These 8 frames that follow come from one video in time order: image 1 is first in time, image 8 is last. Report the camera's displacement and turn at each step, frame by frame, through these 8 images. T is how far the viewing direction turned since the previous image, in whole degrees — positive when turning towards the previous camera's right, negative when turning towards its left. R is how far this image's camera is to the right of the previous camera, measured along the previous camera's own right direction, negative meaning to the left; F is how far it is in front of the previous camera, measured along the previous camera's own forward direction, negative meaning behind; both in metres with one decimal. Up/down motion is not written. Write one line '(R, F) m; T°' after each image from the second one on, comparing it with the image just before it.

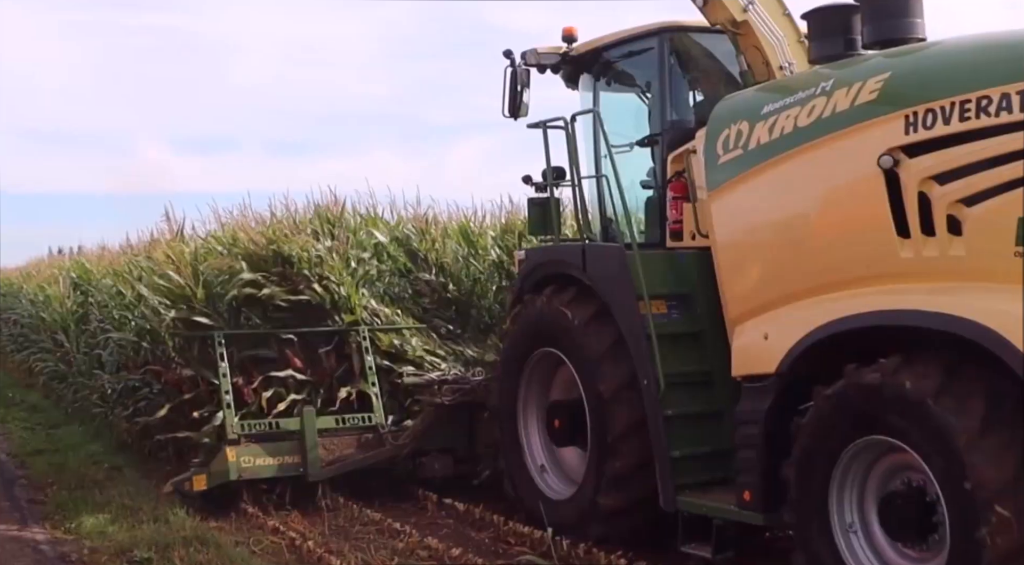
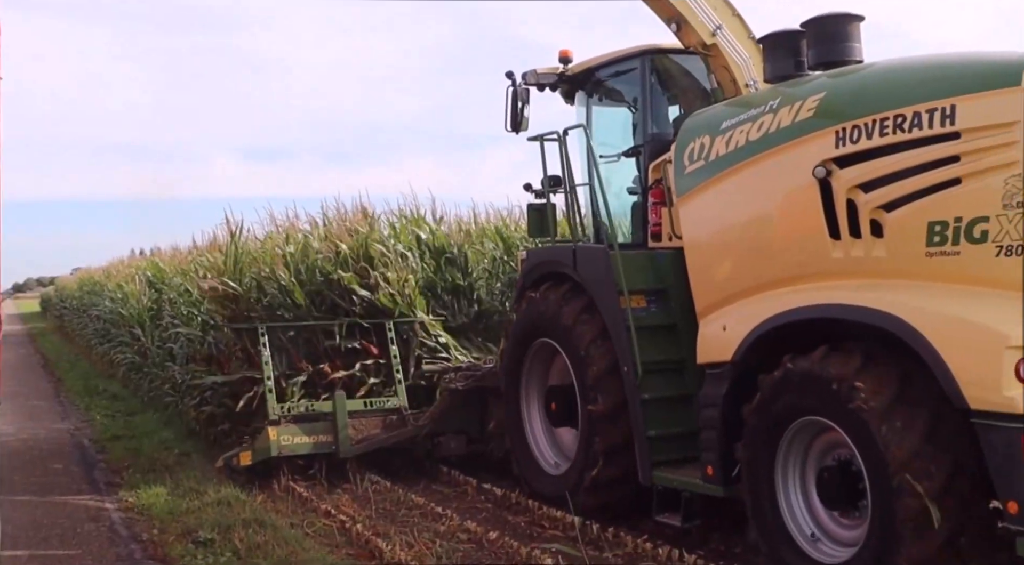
(+0.4, -0.6) m; -3°
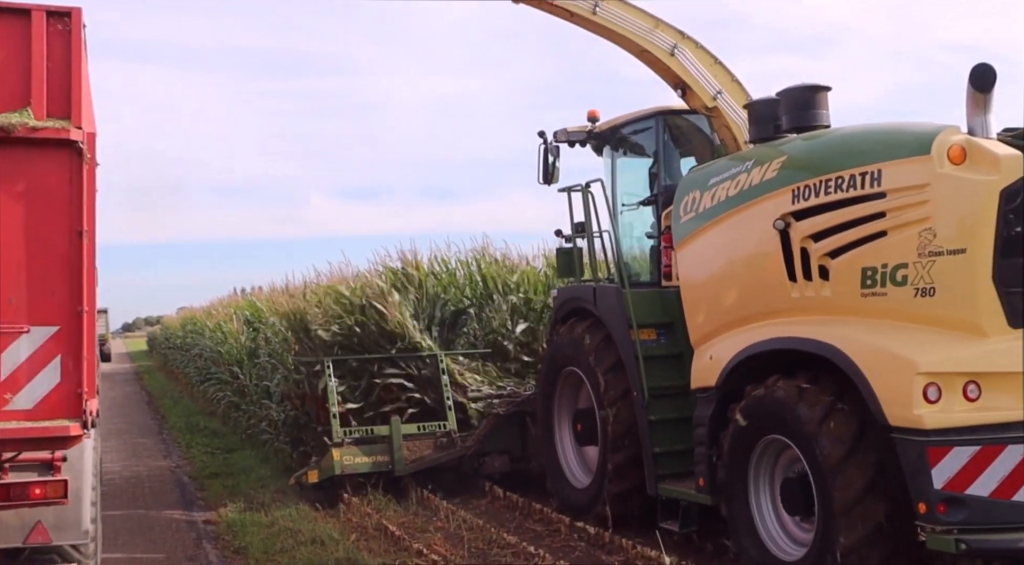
(+0.5, -0.9) m; -5°
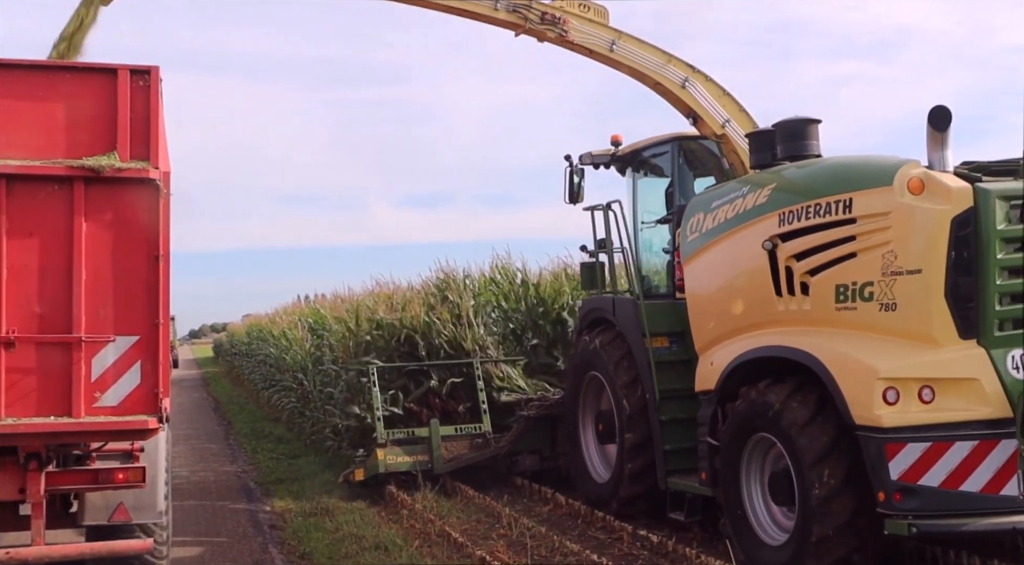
(+0.2, -0.7) m; -3°
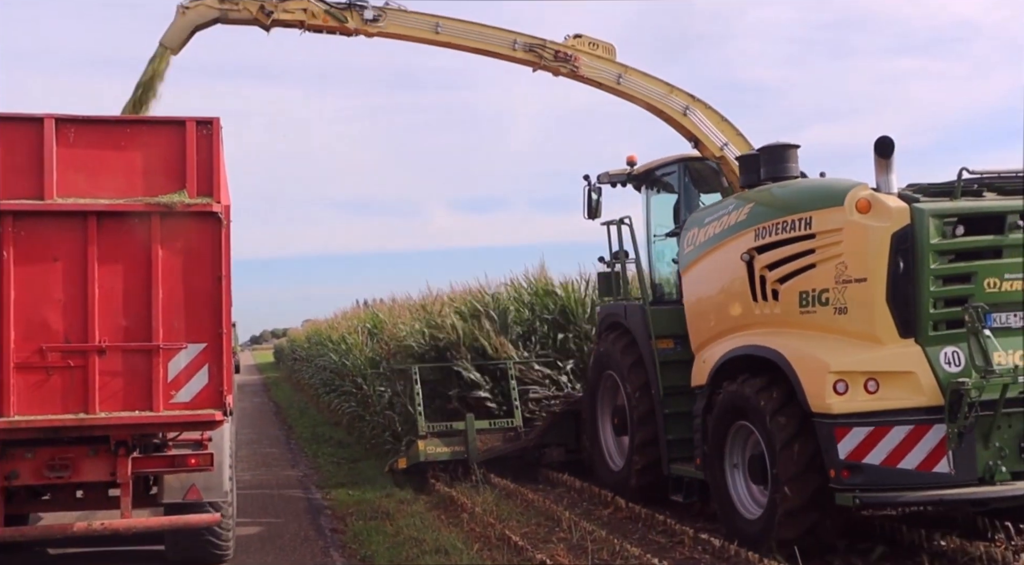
(+0.3, -0.9) m; -3°
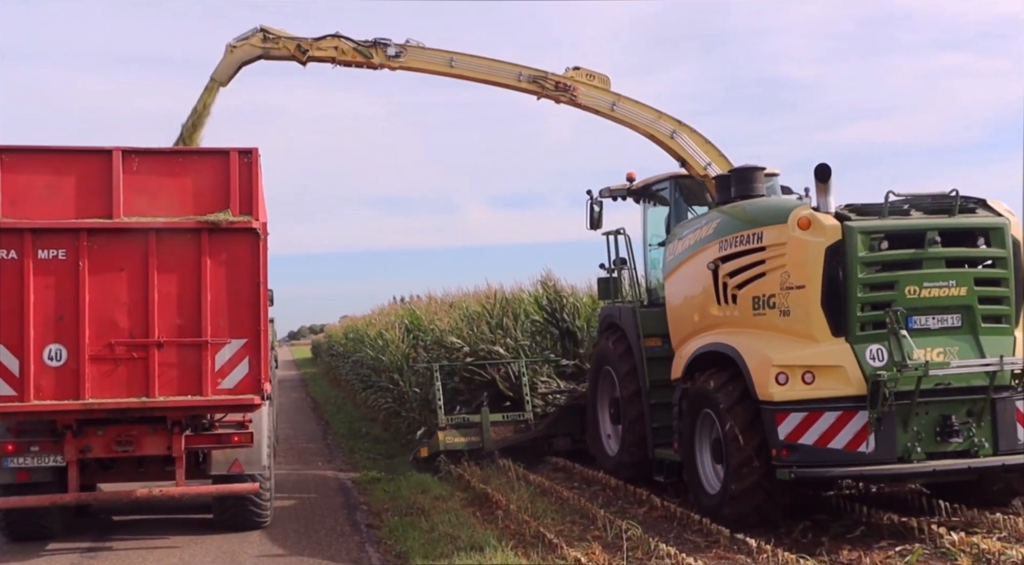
(+0.3, -1.1) m; -2°
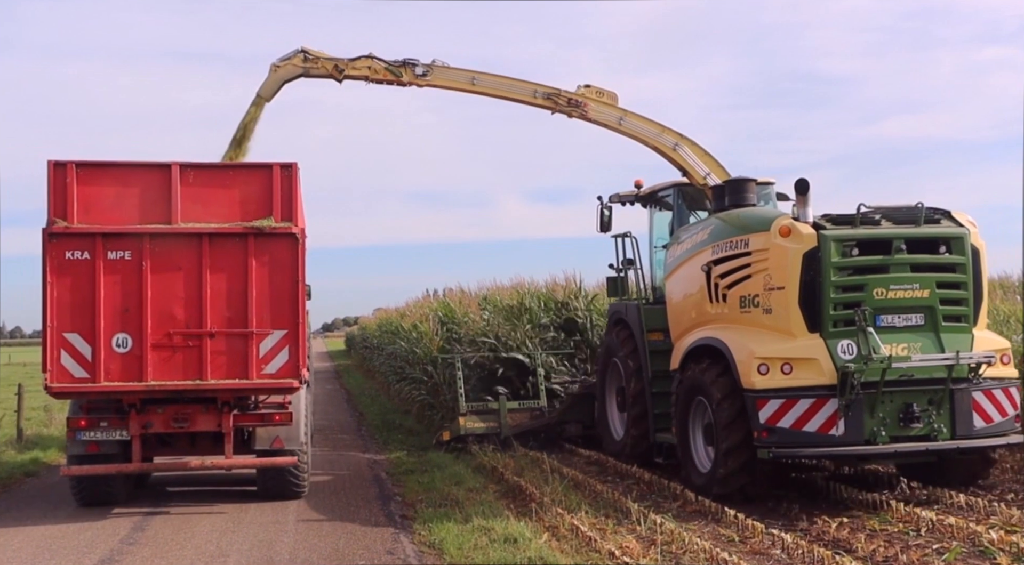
(+0.1, -0.9) m; -2°
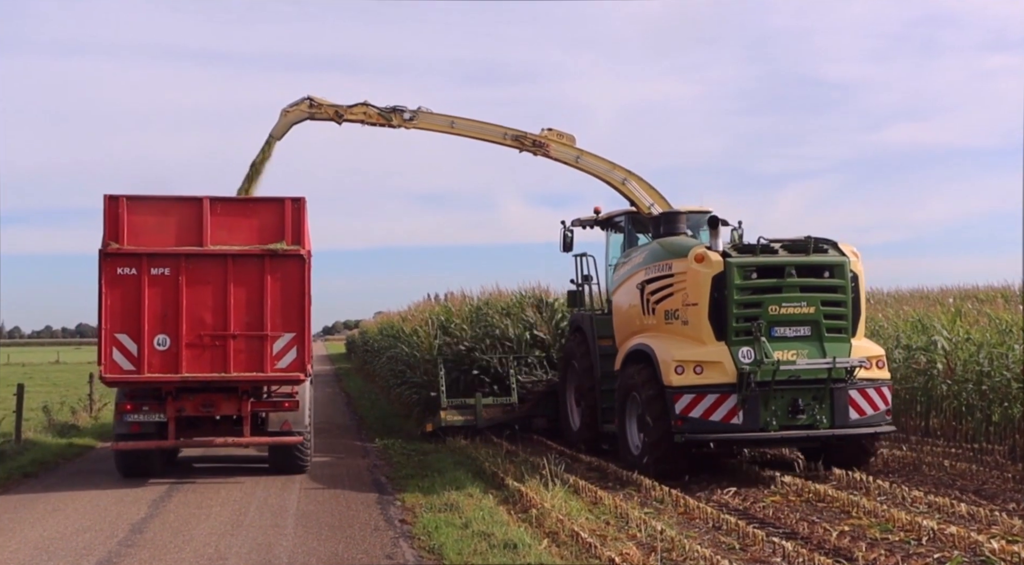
(+0.3, -1.8) m; 0°
